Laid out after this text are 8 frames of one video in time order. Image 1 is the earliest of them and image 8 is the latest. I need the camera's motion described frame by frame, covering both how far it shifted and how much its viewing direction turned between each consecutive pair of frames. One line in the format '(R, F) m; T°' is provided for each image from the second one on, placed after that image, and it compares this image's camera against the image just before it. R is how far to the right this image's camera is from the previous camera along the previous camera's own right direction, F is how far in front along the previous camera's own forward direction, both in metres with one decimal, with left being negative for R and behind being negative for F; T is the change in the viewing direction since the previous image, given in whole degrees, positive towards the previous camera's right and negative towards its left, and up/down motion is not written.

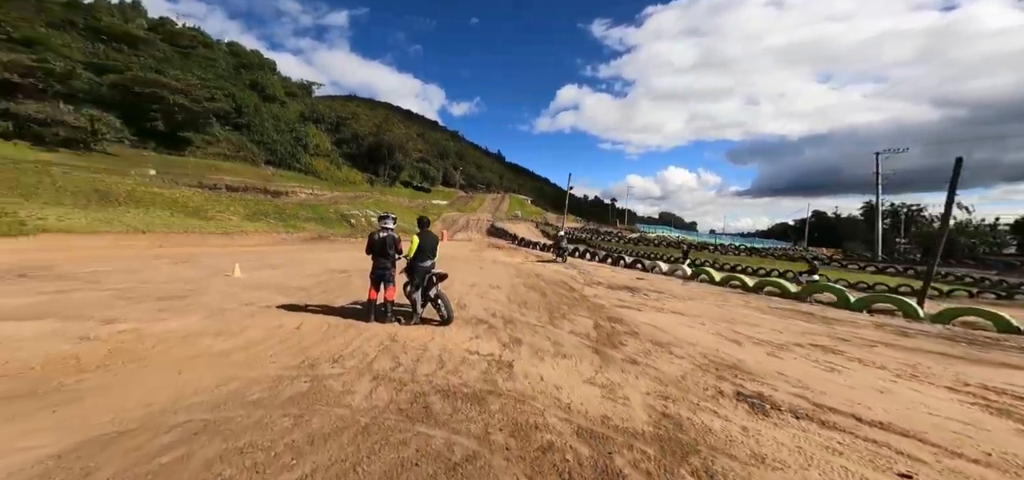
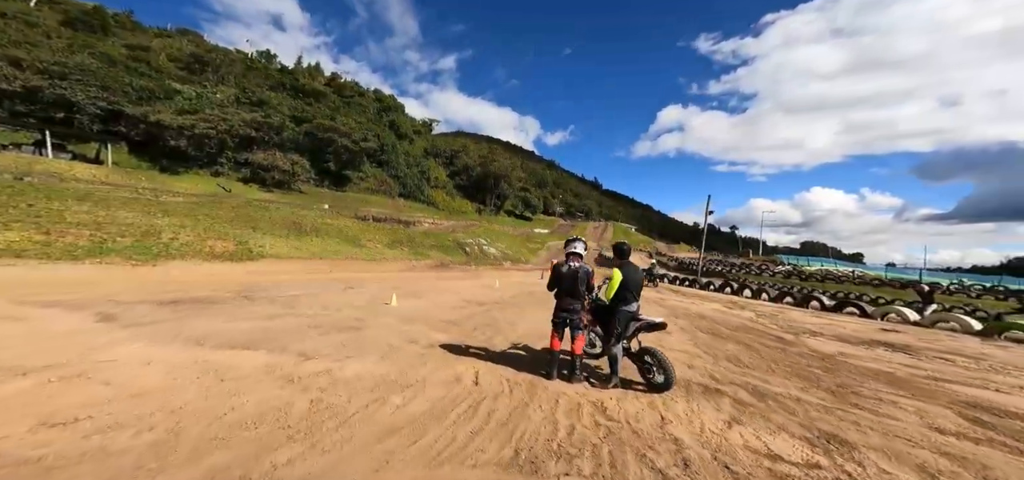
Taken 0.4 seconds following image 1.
(-1.2, +1.0) m; -14°
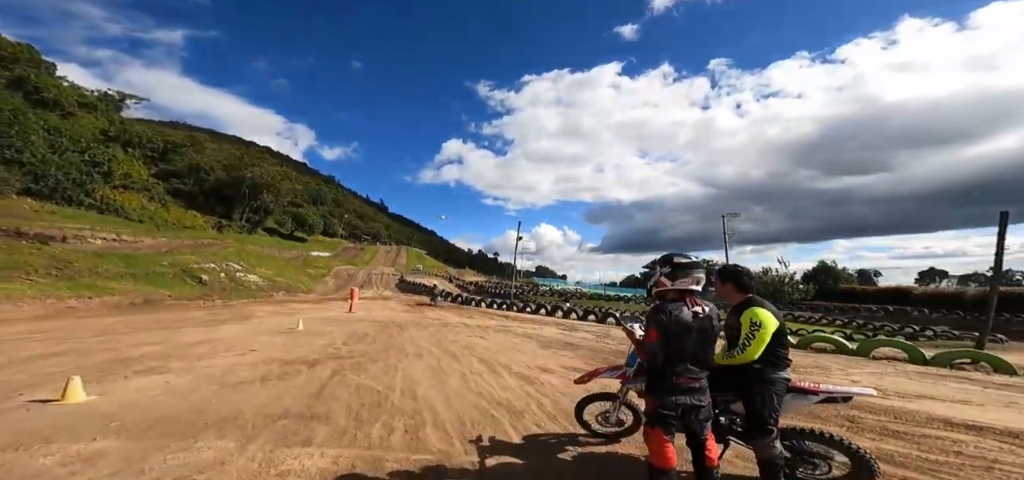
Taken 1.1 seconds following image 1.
(-1.3, +2.4) m; +31°
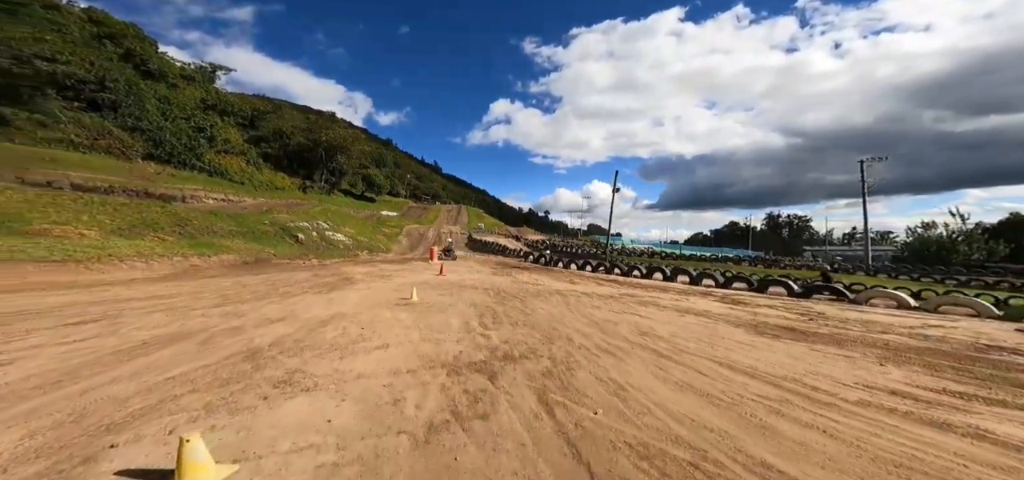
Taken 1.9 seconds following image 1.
(-2.2, +2.1) m; -9°
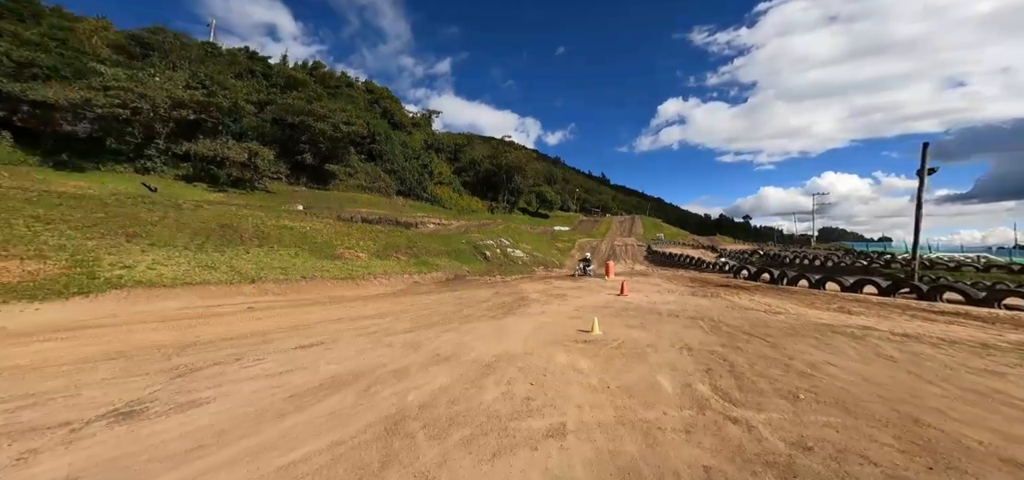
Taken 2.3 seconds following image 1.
(-0.5, +1.8) m; -25°
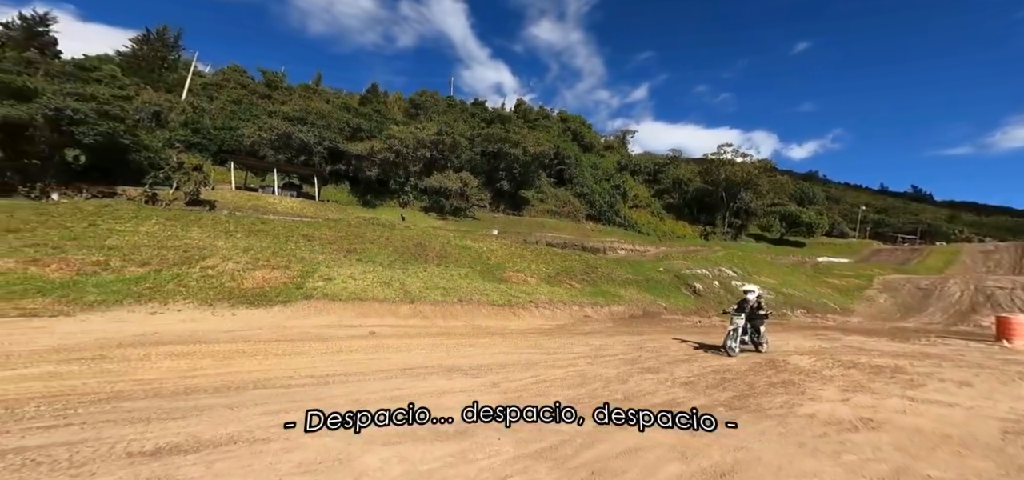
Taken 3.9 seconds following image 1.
(-0.1, +5.1) m; -29°
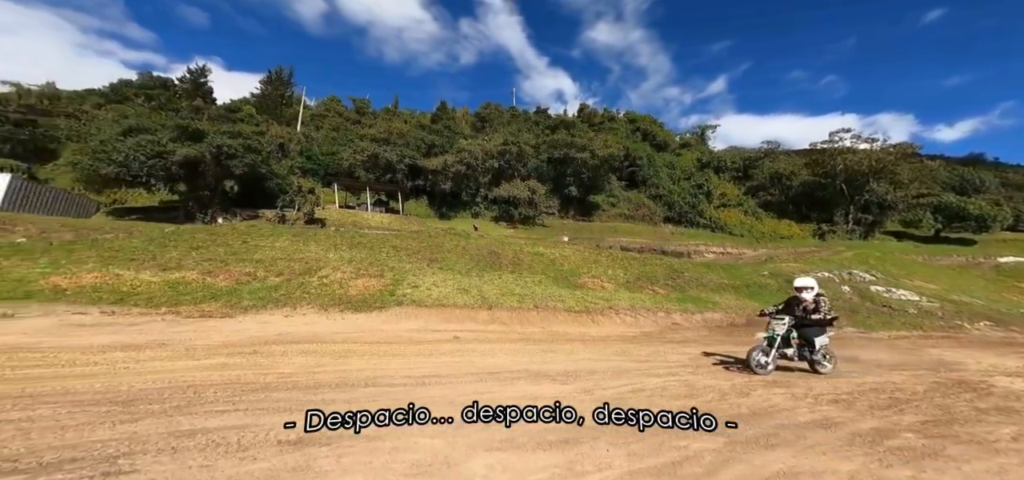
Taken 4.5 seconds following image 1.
(-0.2, +0.1) m; -11°
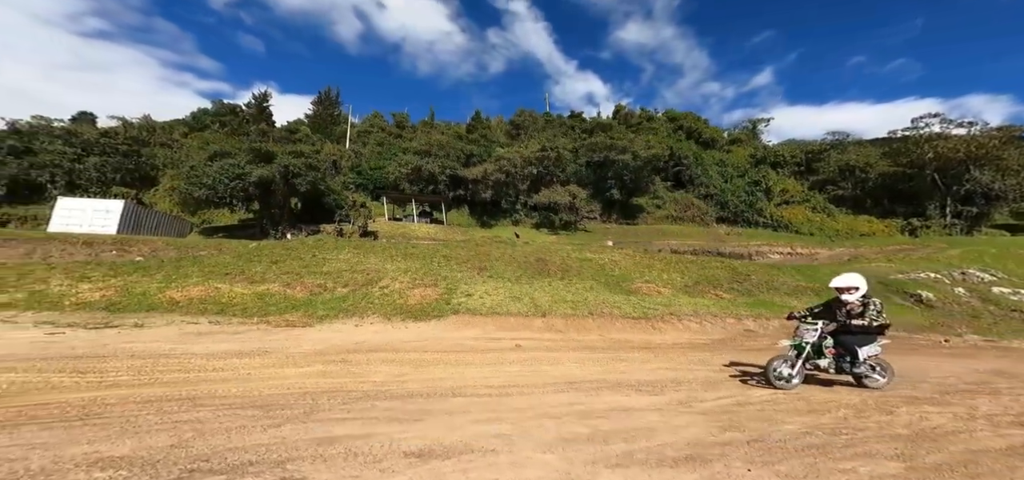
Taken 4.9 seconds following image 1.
(-0.5, -0.1) m; -6°
